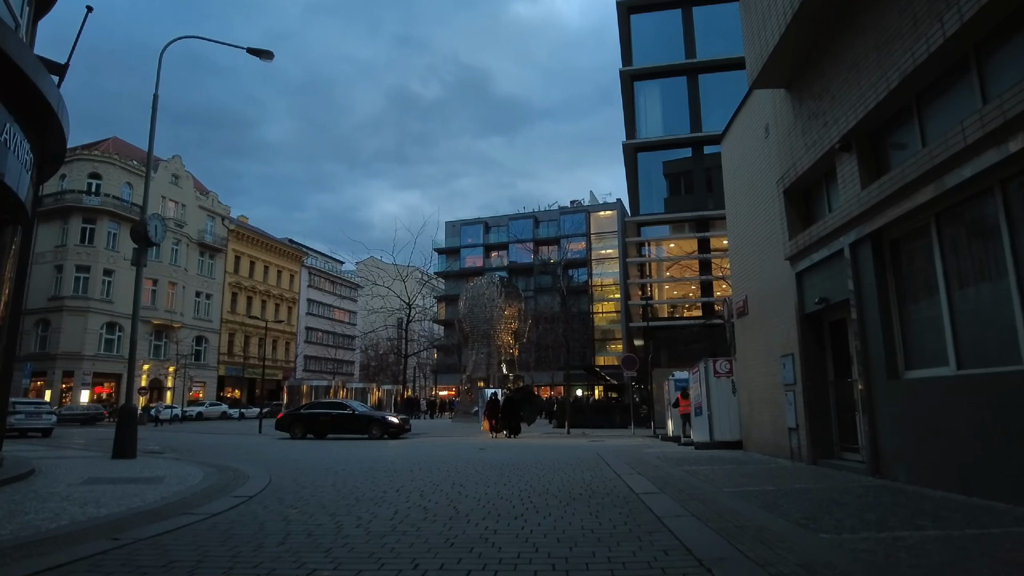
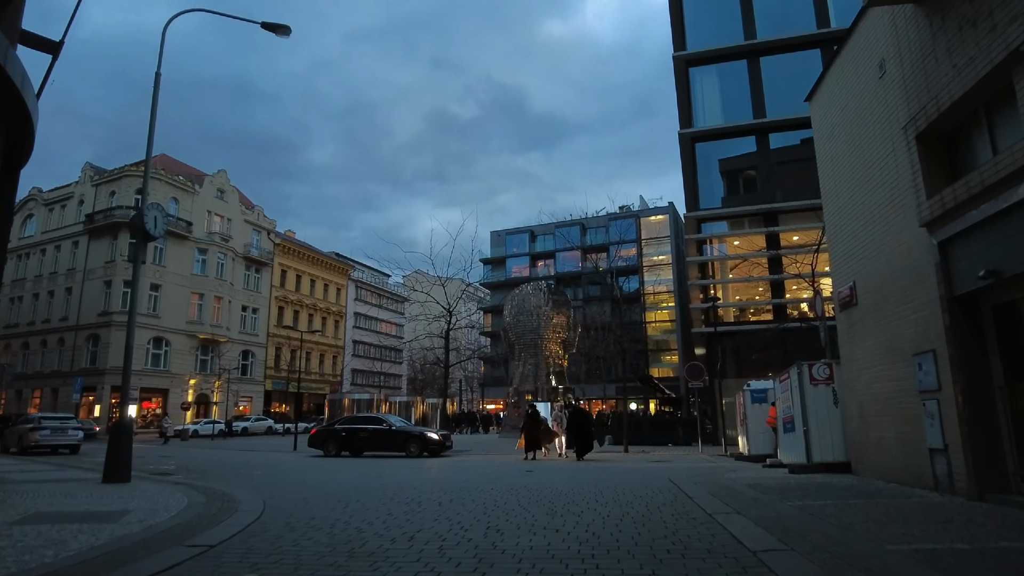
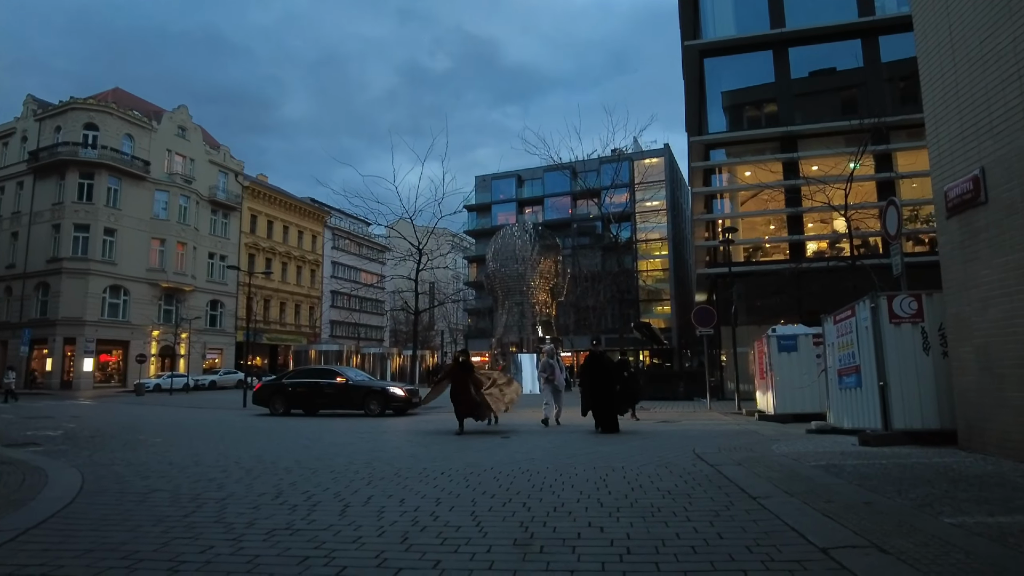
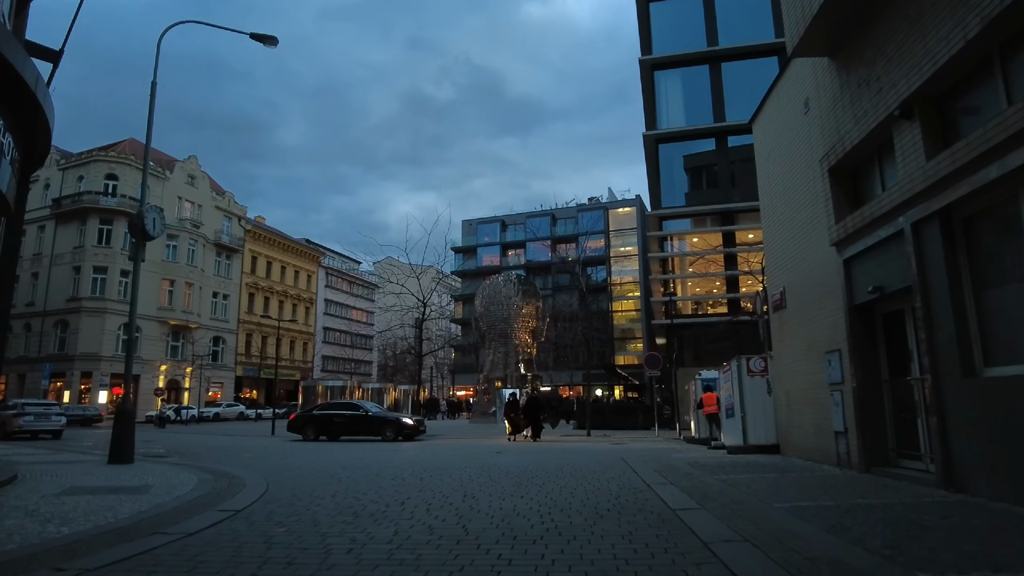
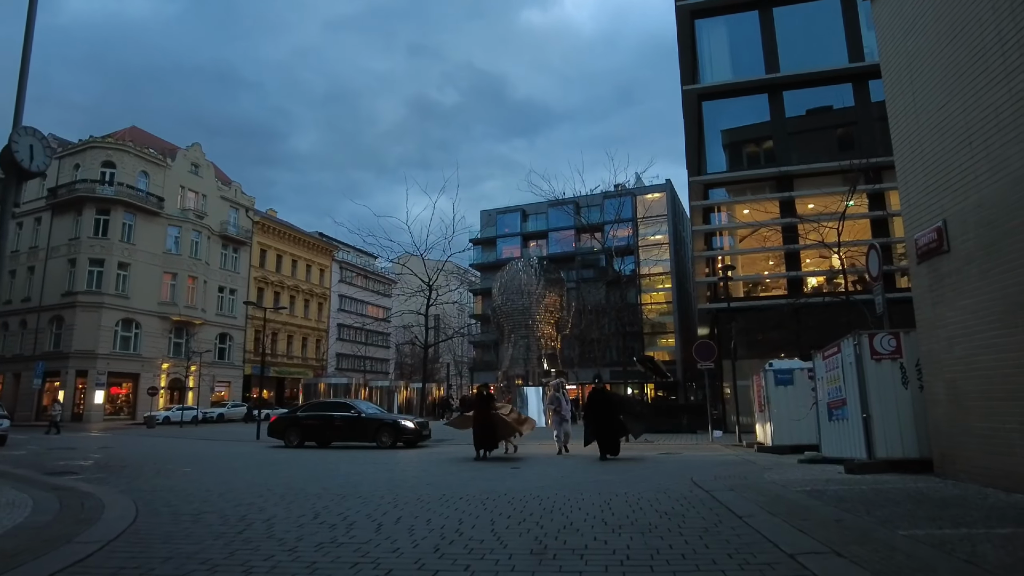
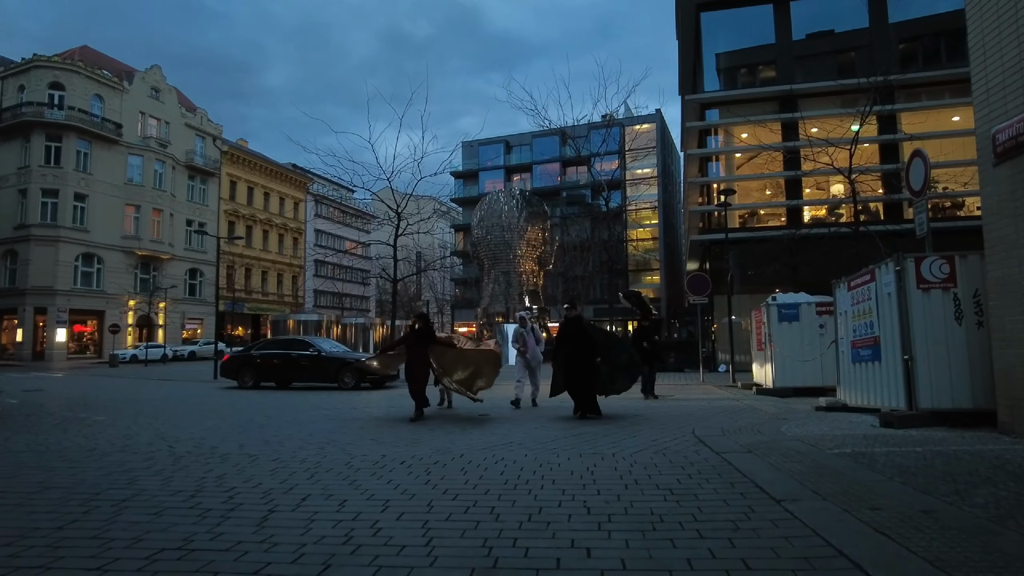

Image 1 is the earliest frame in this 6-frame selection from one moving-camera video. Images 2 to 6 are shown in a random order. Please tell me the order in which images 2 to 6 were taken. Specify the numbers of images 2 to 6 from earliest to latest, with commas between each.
4, 2, 5, 3, 6
